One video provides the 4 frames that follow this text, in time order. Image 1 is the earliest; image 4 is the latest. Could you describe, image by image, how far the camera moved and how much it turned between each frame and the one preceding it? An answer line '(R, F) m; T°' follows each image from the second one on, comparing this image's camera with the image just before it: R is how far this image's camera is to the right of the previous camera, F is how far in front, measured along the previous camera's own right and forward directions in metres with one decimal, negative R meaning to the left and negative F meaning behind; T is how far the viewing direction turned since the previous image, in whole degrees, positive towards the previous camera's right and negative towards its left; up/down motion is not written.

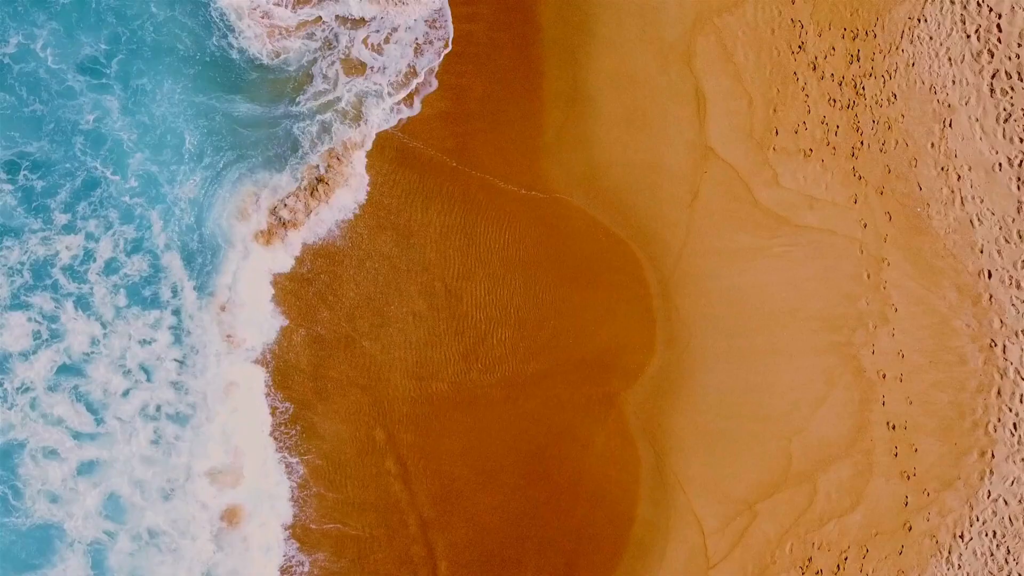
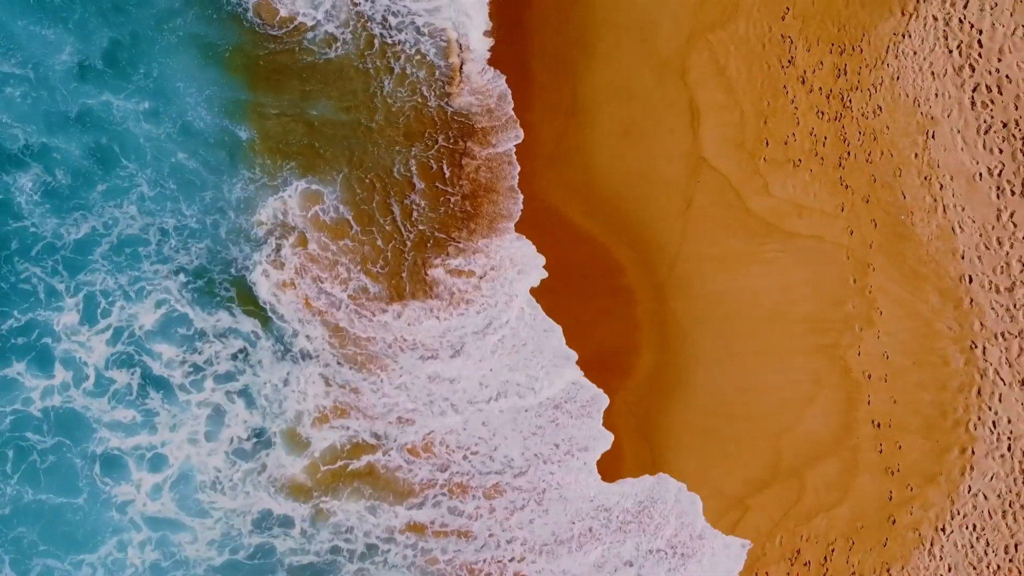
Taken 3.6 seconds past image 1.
(-0.1, -0.6) m; 0°
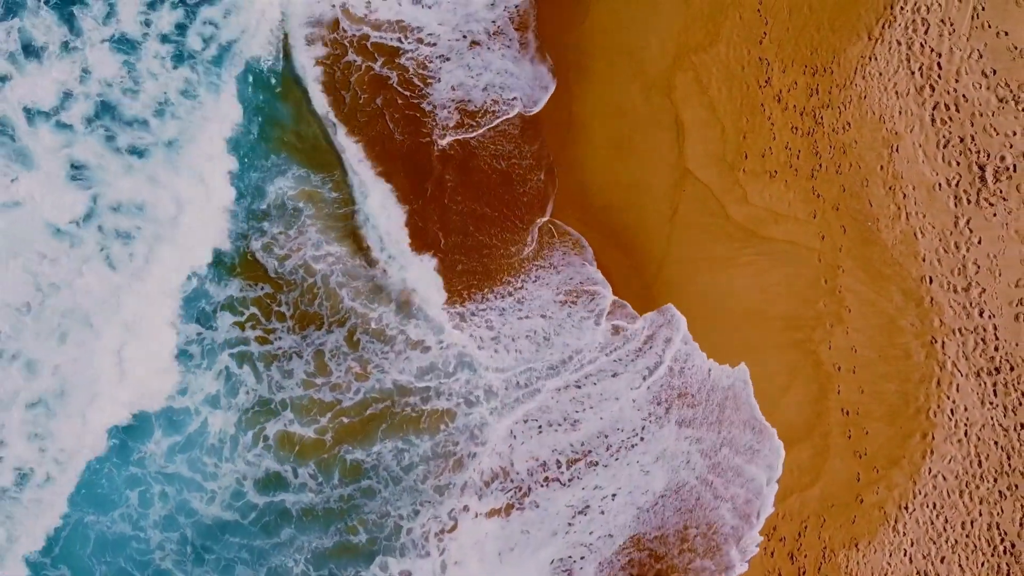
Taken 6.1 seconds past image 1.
(-0.1, -1.3) m; 0°
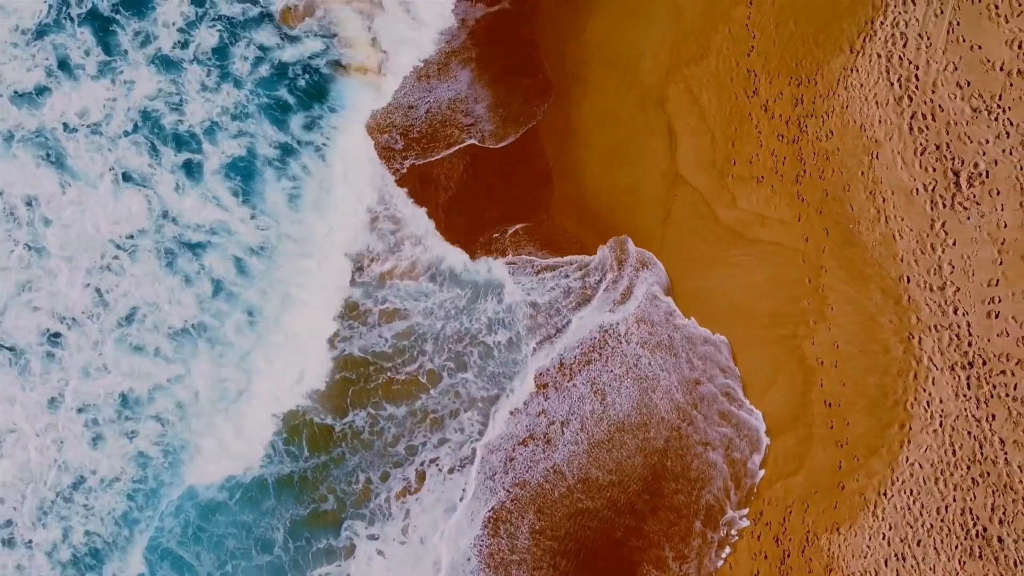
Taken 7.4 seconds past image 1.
(-0.1, -0.9) m; 0°
